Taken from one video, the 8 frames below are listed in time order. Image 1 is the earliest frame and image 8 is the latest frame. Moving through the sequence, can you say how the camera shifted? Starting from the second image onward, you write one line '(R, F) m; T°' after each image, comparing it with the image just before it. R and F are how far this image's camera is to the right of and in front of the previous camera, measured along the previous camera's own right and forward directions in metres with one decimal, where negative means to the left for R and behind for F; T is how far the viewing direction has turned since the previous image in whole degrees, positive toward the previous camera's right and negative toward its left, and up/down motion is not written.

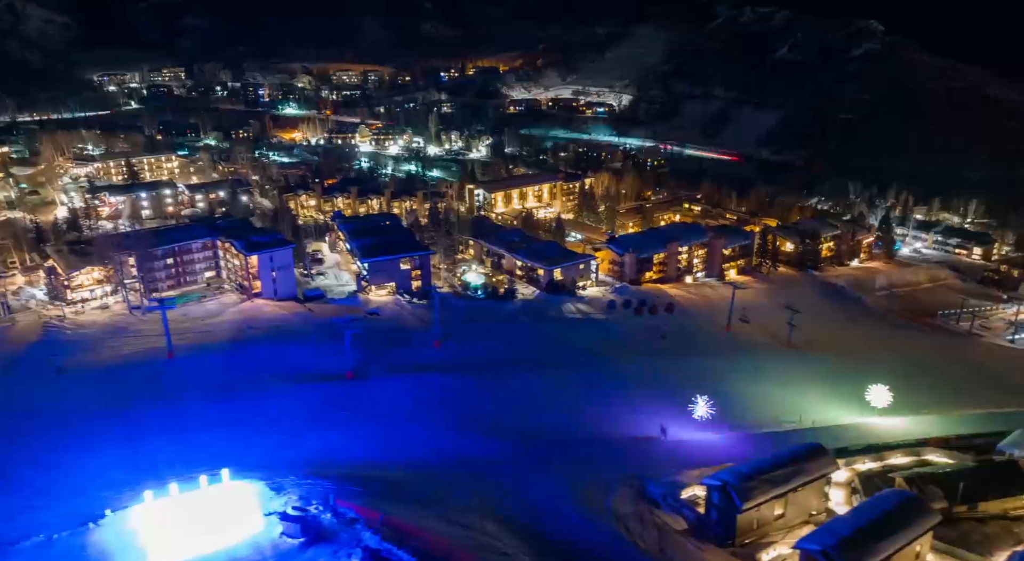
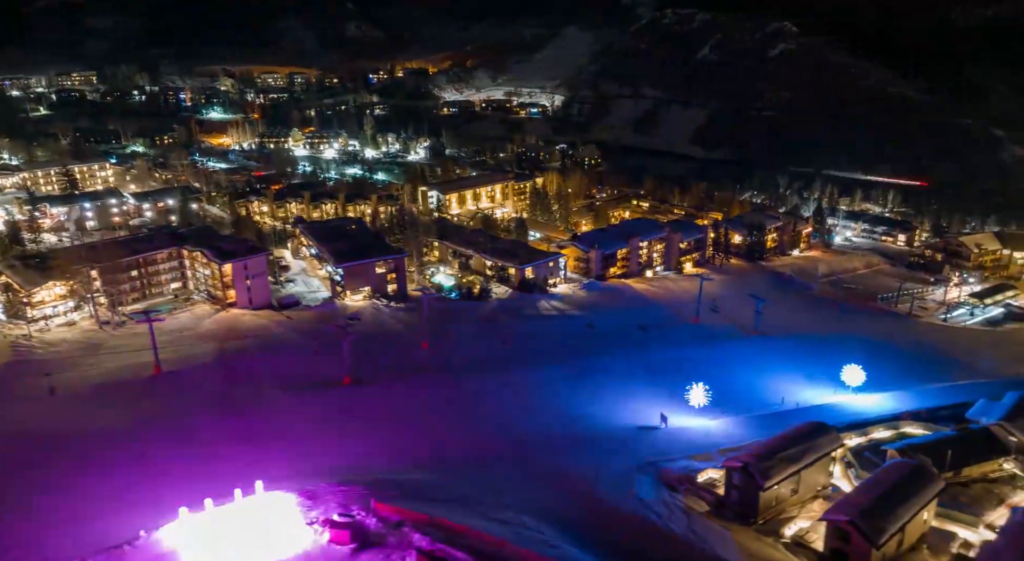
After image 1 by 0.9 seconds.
(-1.4, +0.1) m; +6°
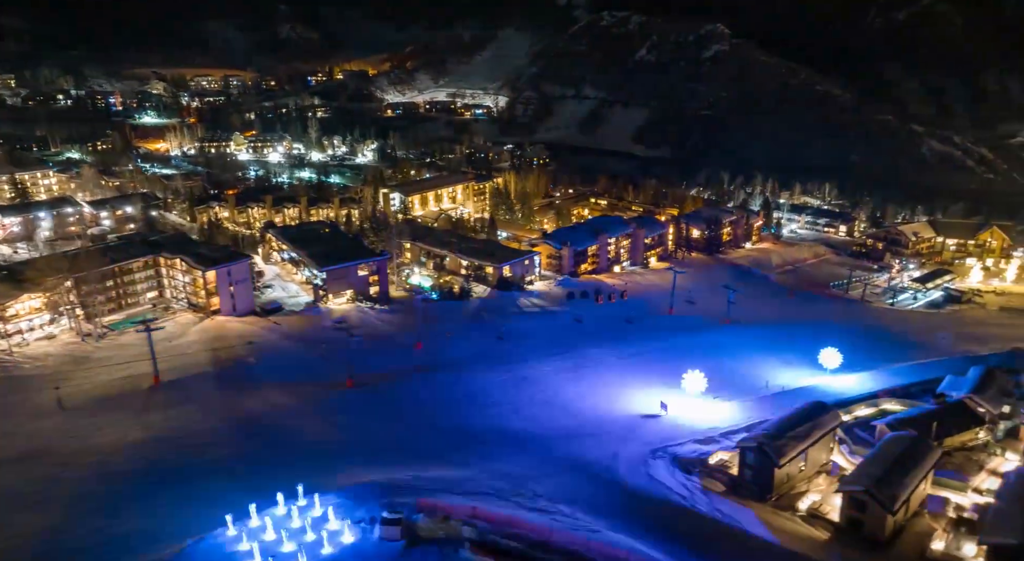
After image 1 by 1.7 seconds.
(-1.2, 0.0) m; +5°
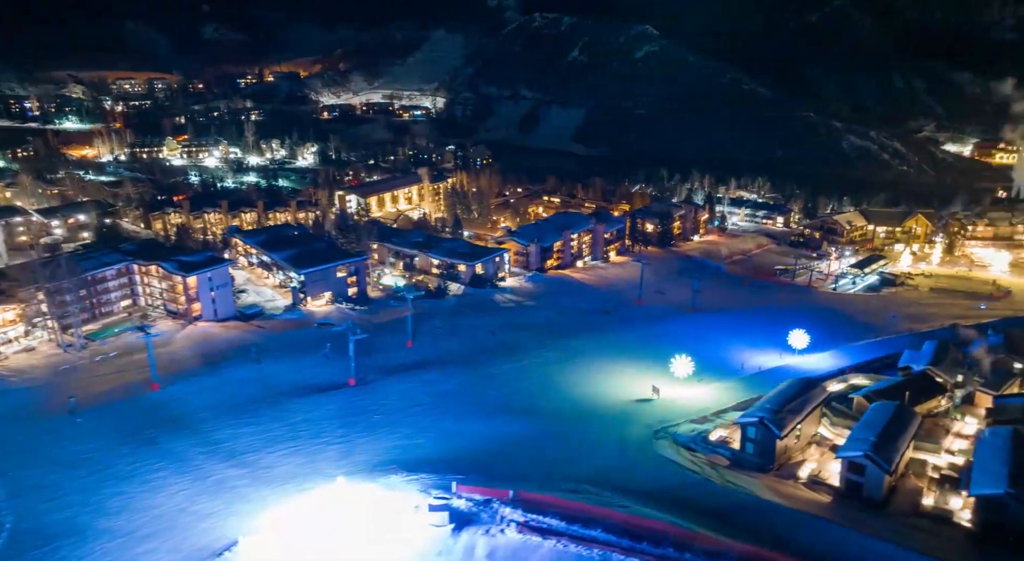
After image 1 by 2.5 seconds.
(-1.3, -0.2) m; +6°
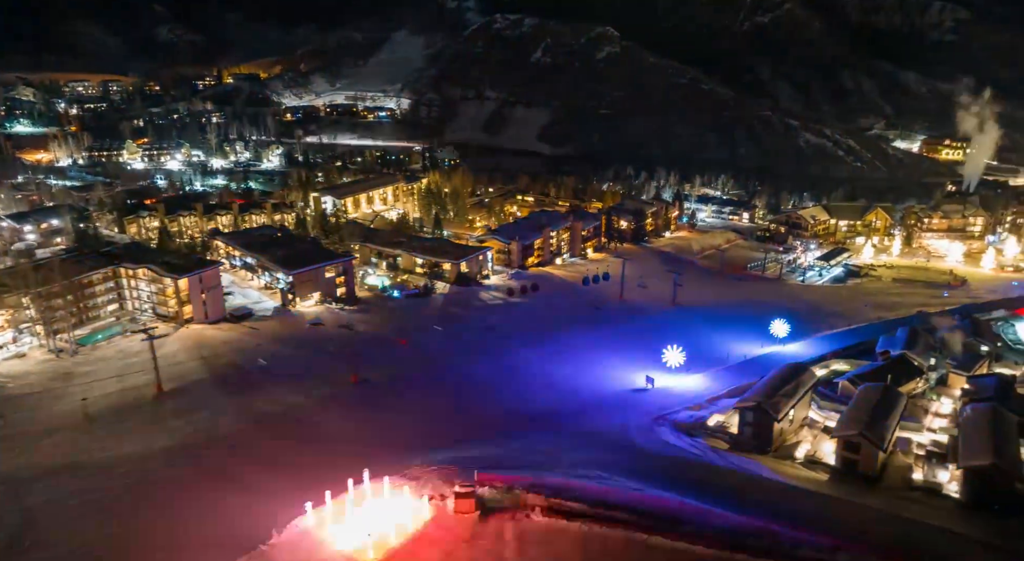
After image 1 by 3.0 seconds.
(-0.7, -0.2) m; +3°
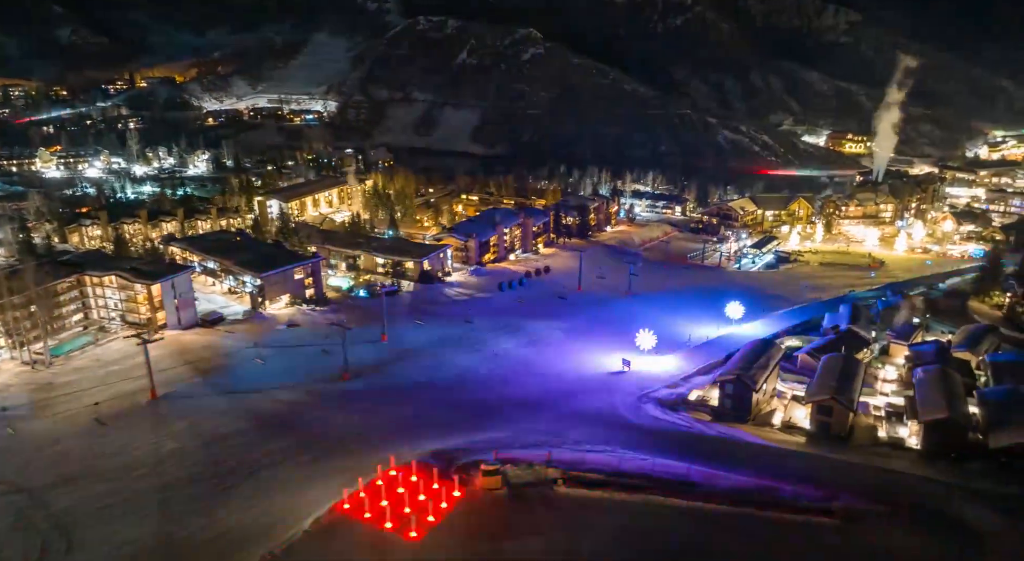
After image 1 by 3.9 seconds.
(-1.2, -0.4) m; +6°
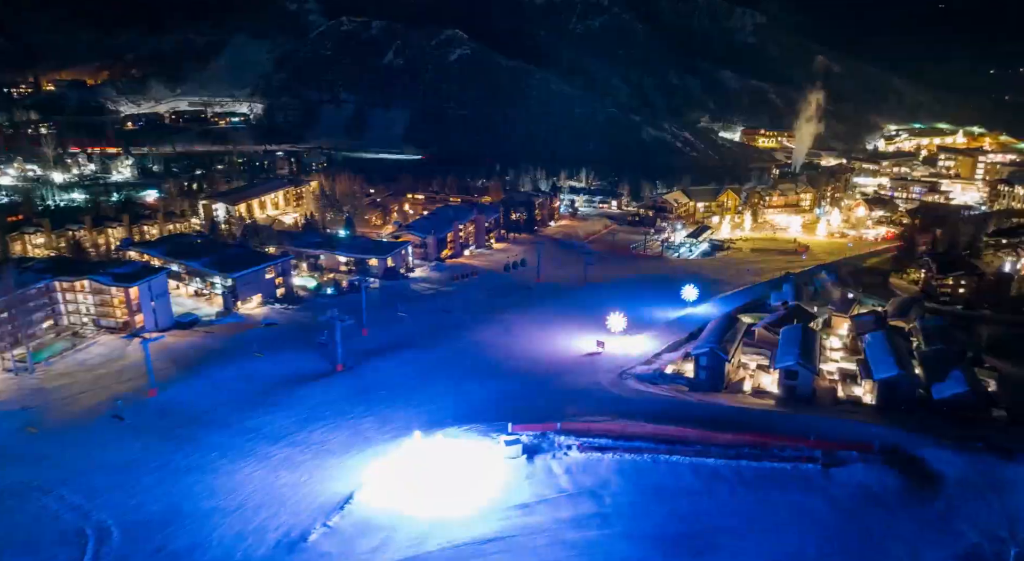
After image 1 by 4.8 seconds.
(-1.2, -0.6) m; +6°
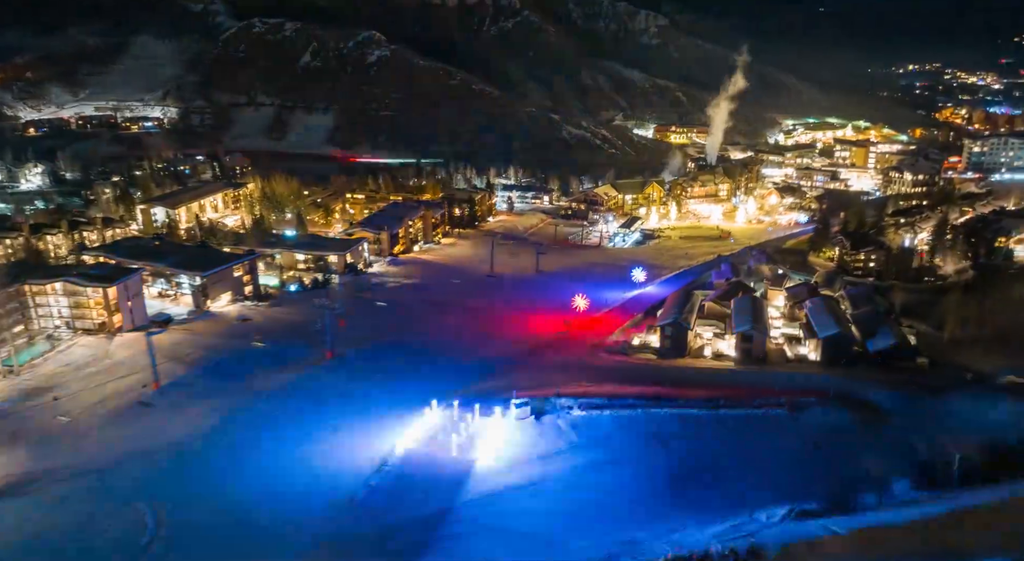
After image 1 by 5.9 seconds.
(-1.2, -0.8) m; +6°
